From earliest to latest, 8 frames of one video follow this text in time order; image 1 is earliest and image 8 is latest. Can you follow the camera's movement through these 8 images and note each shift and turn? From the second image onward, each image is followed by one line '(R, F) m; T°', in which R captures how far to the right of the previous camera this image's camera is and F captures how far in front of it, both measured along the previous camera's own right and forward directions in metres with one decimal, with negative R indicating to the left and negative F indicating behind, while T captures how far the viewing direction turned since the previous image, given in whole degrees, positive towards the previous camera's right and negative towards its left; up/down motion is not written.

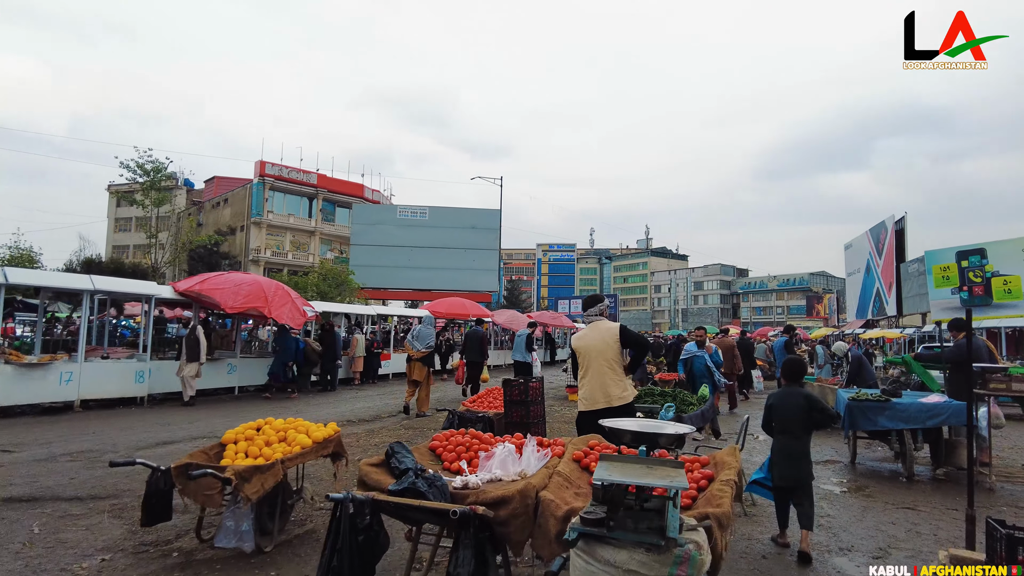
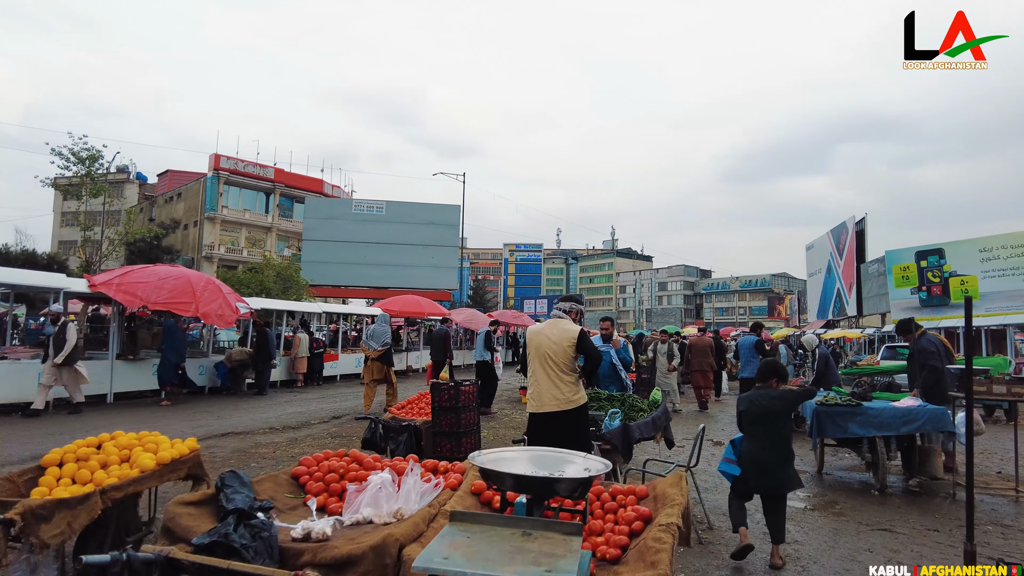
(+0.4, +0.9) m; +3°
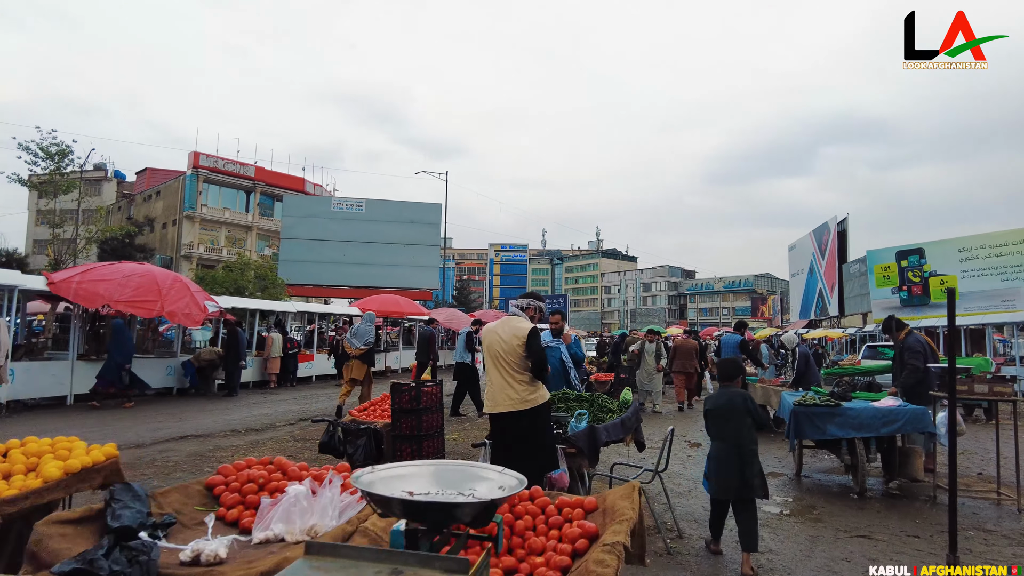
(+0.2, +0.3) m; +1°
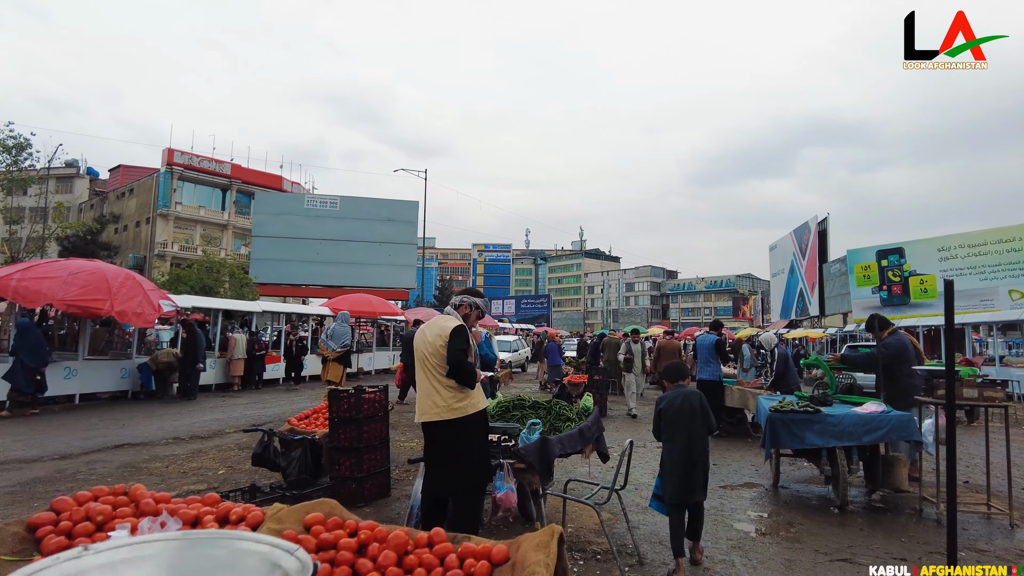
(+0.3, +0.5) m; +2°
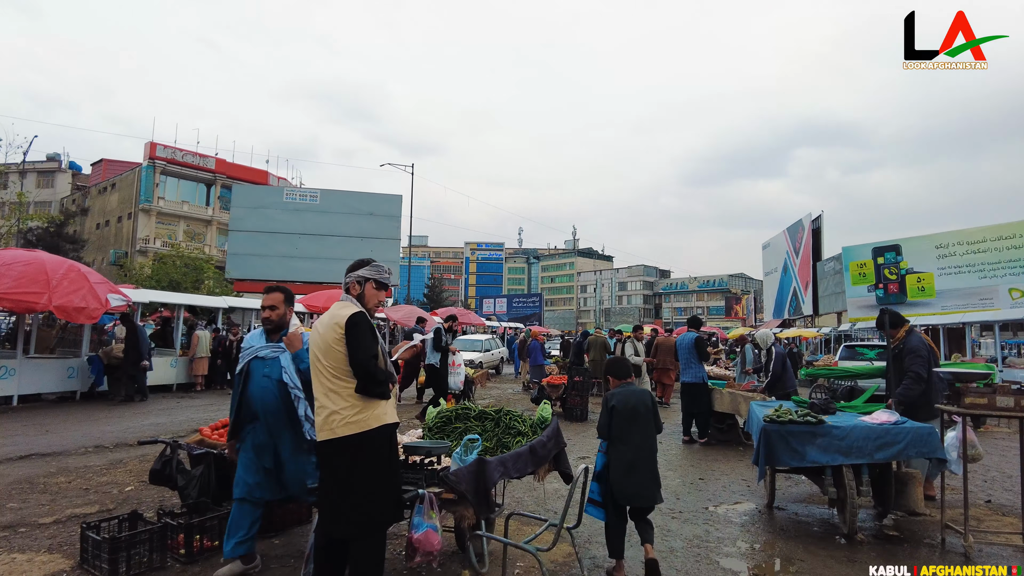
(+0.4, +0.9) m; +1°
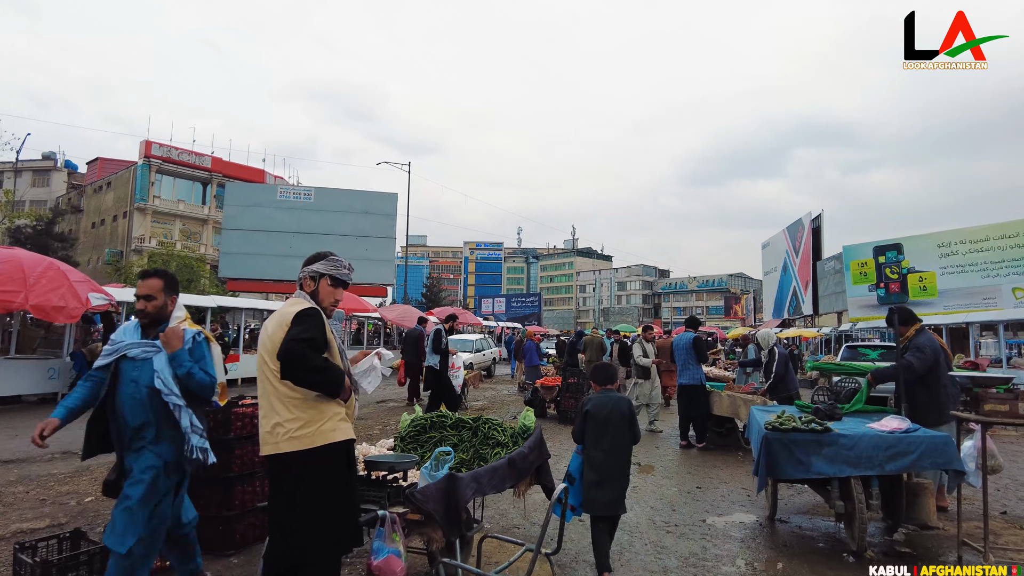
(+0.1, +0.3) m; 0°
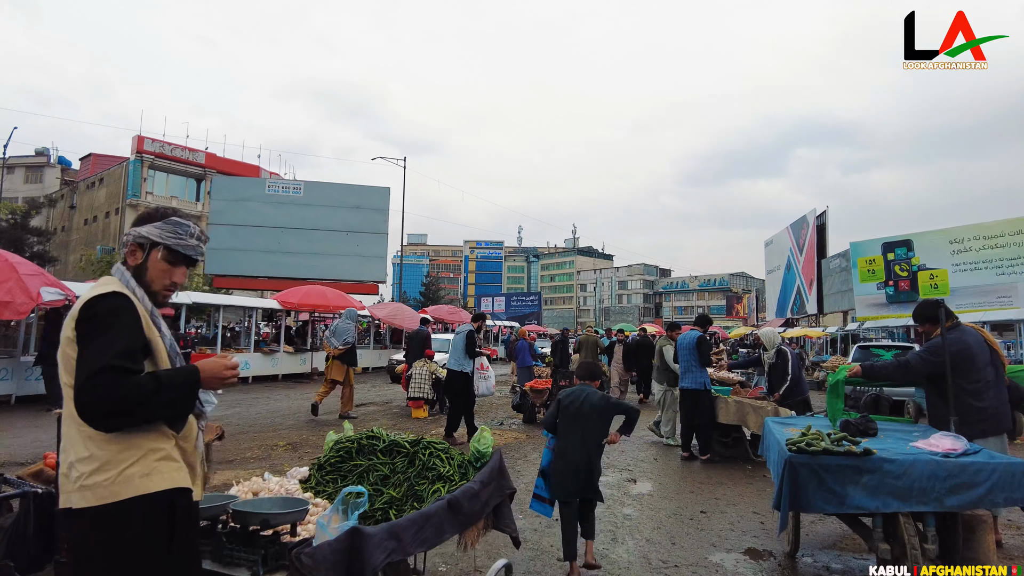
(+0.3, +0.9) m; 0°
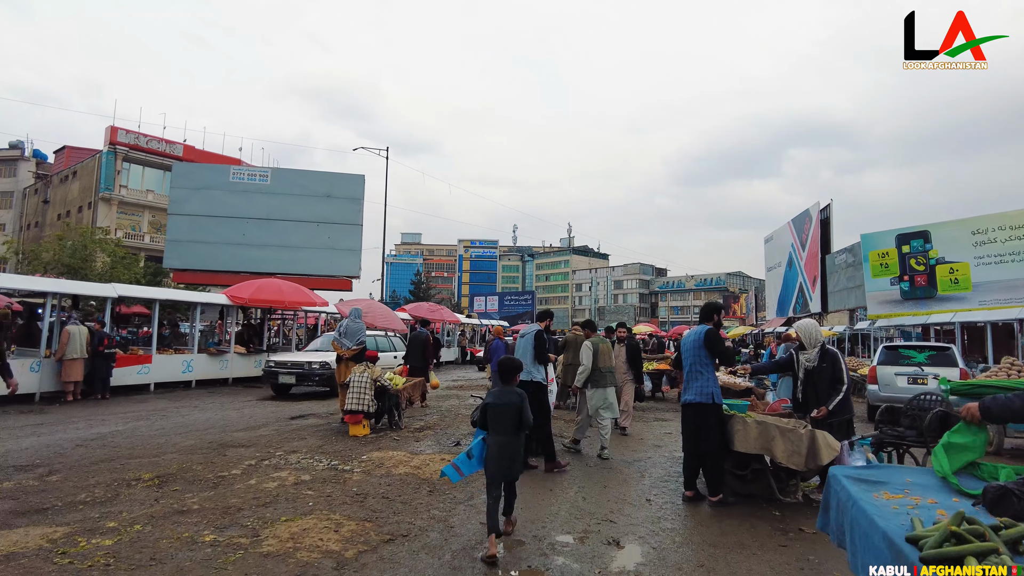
(+0.5, +2.0) m; 0°
